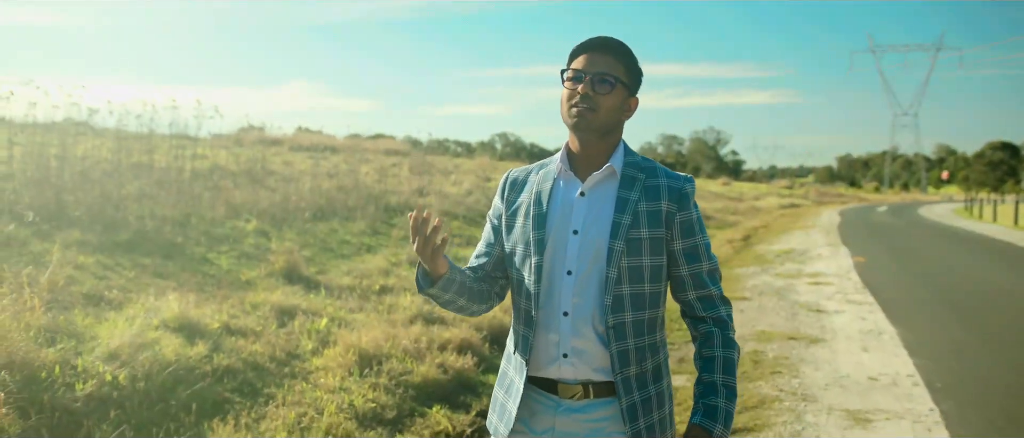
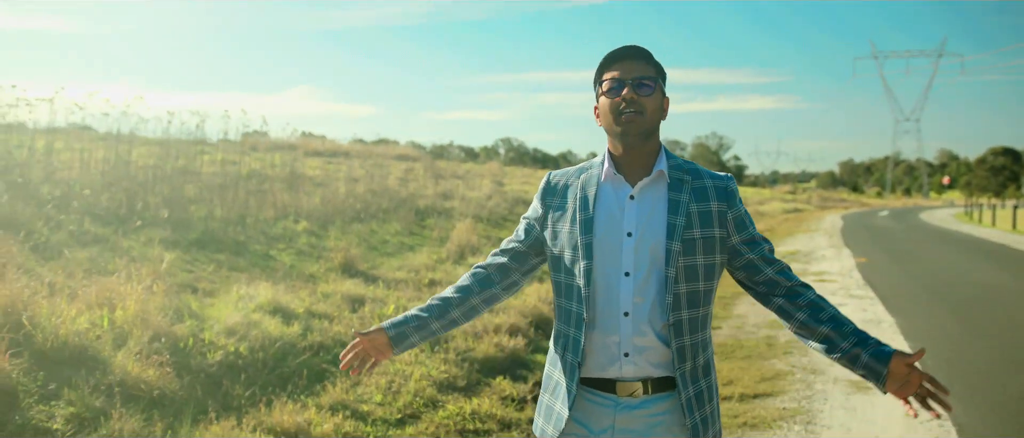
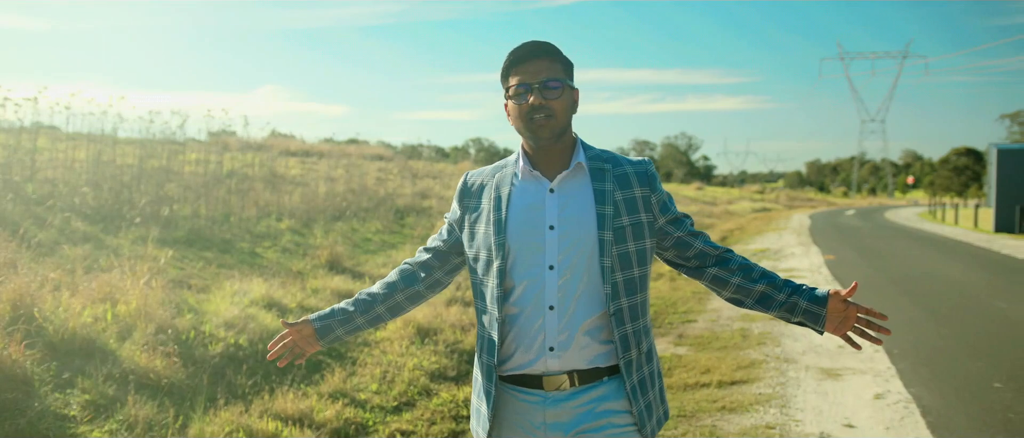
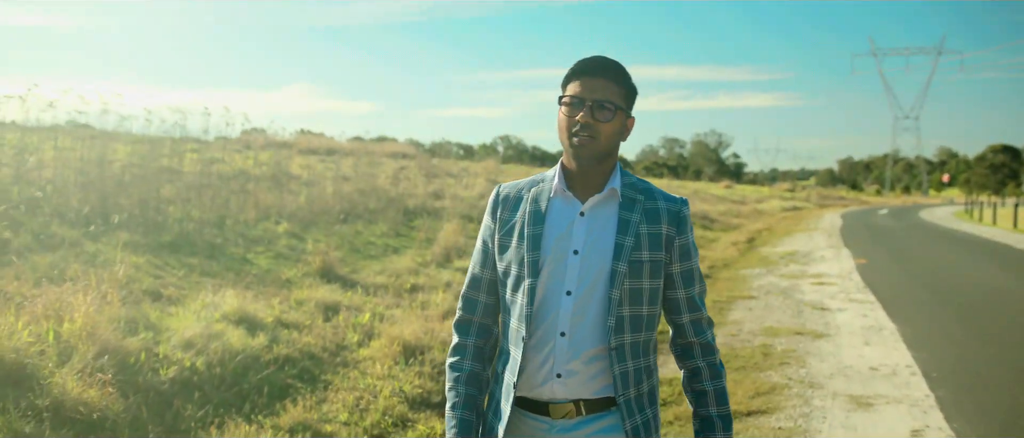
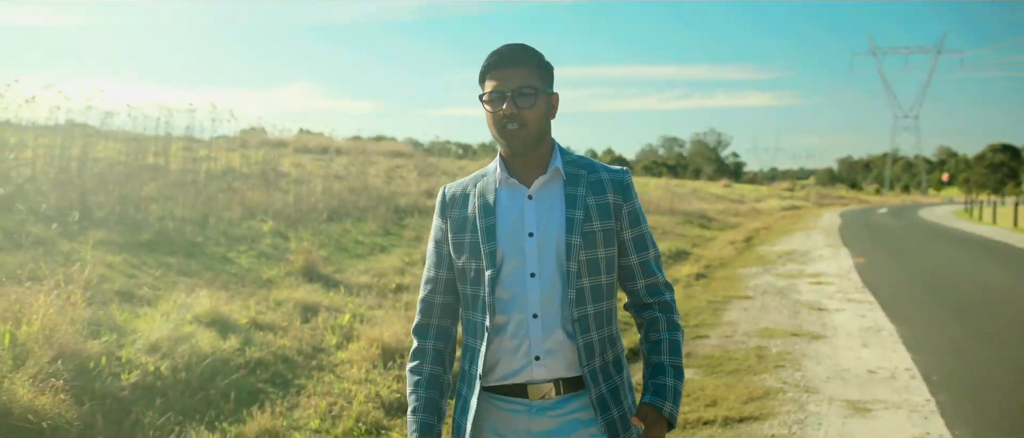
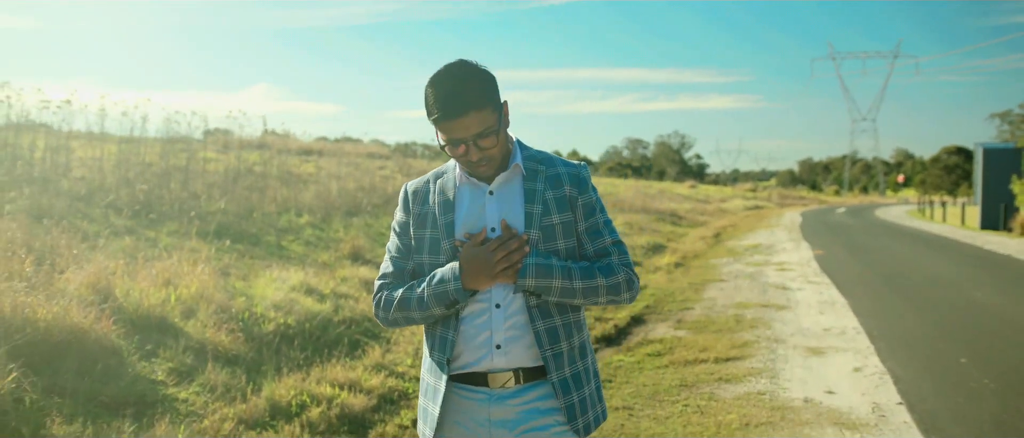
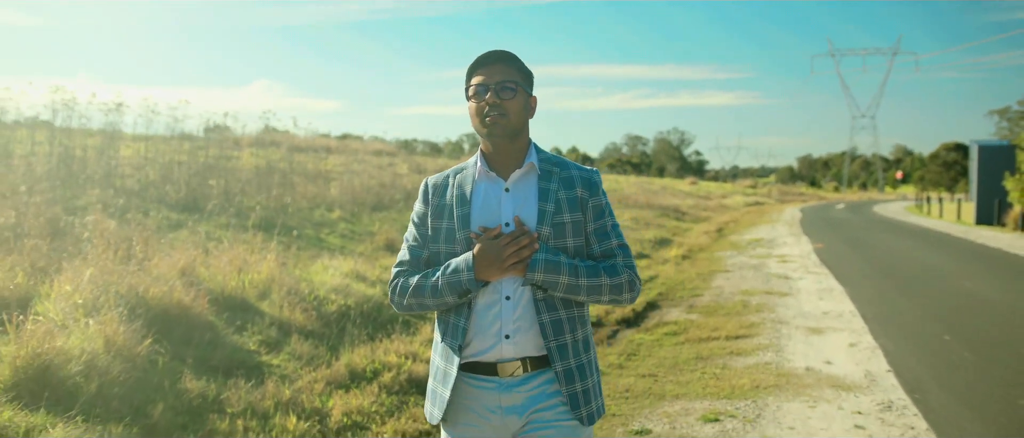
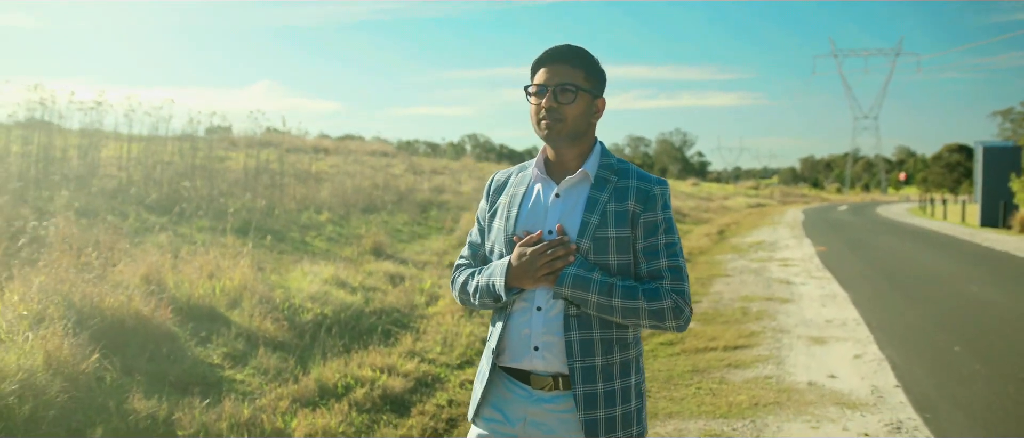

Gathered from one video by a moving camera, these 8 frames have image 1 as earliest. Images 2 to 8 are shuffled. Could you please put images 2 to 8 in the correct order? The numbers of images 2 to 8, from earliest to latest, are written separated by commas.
5, 4, 2, 3, 6, 8, 7
